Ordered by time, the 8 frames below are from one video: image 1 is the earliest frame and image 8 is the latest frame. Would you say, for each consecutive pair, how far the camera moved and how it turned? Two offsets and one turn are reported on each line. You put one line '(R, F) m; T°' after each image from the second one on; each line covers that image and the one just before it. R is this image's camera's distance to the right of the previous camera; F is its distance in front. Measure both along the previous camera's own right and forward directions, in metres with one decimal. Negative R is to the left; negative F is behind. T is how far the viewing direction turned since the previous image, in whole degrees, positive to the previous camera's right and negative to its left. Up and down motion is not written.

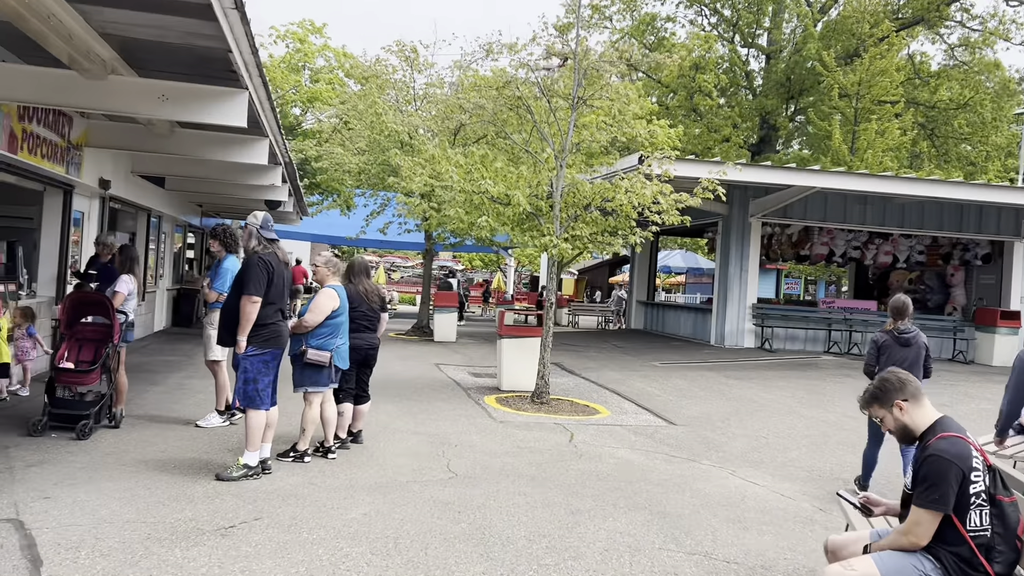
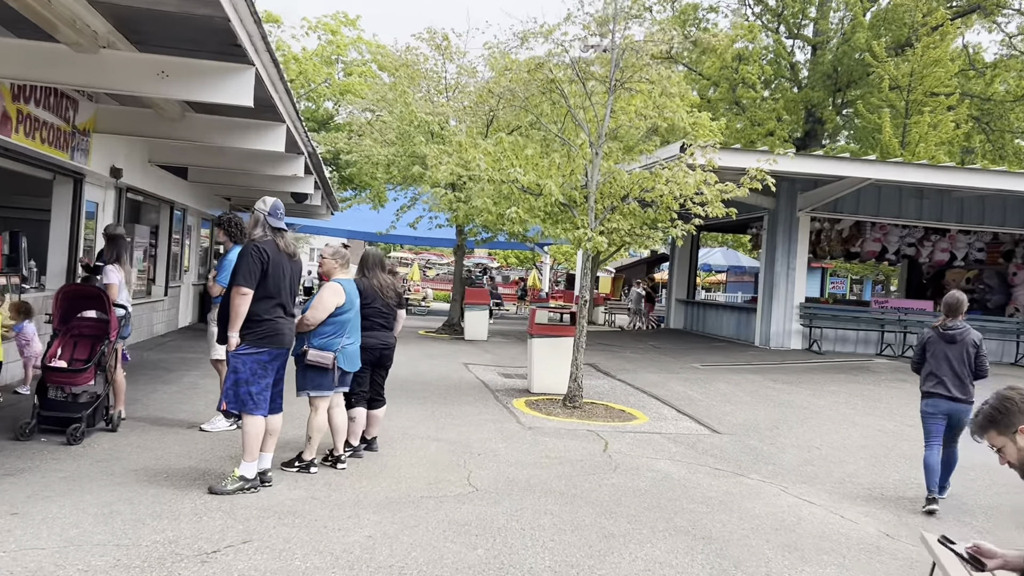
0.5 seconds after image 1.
(+0.1, +0.7) m; -2°
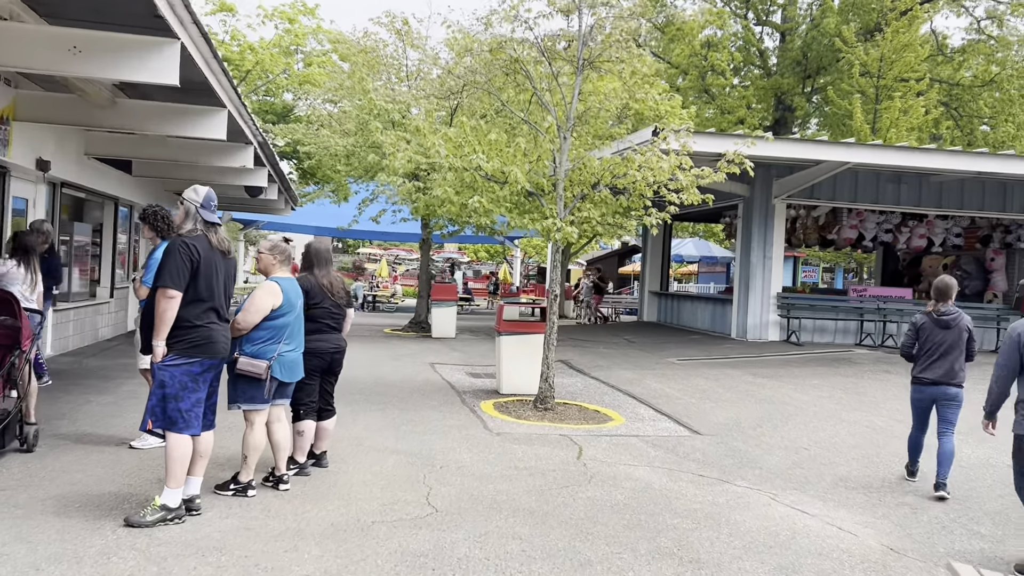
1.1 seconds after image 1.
(+0.1, +0.6) m; +2°
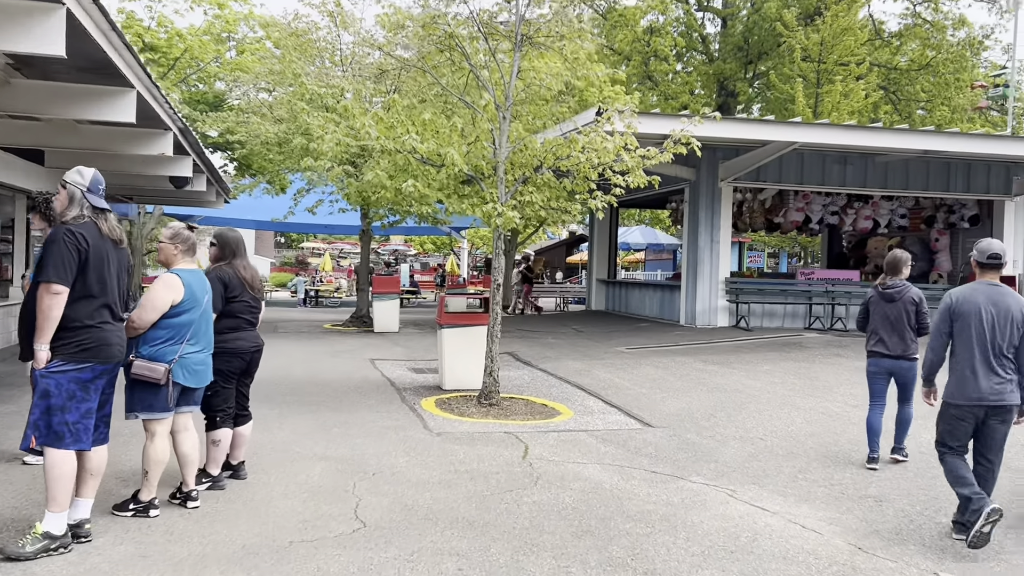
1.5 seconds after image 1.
(+0.1, +0.5) m; +3°
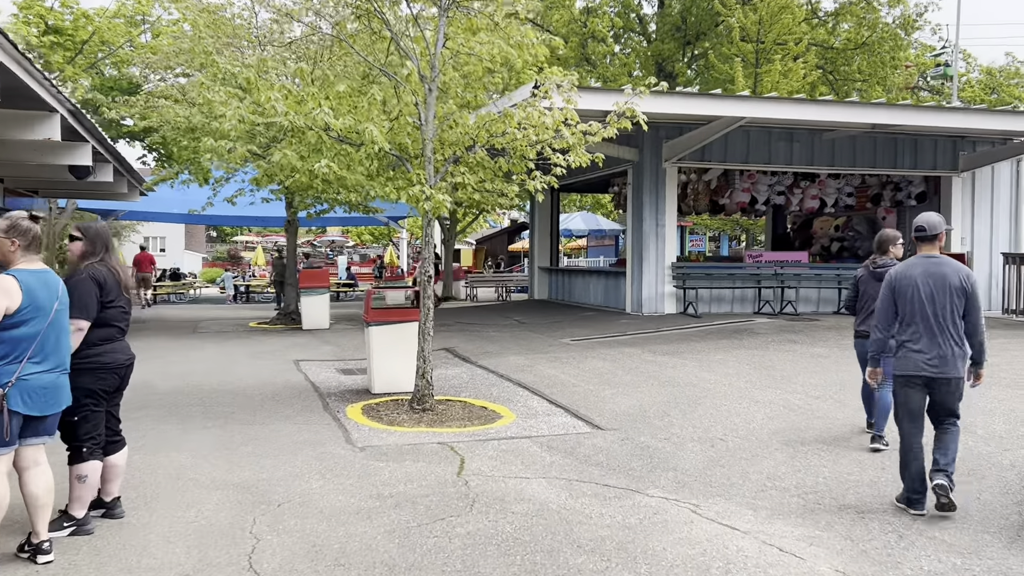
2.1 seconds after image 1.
(+0.1, +0.8) m; +4°
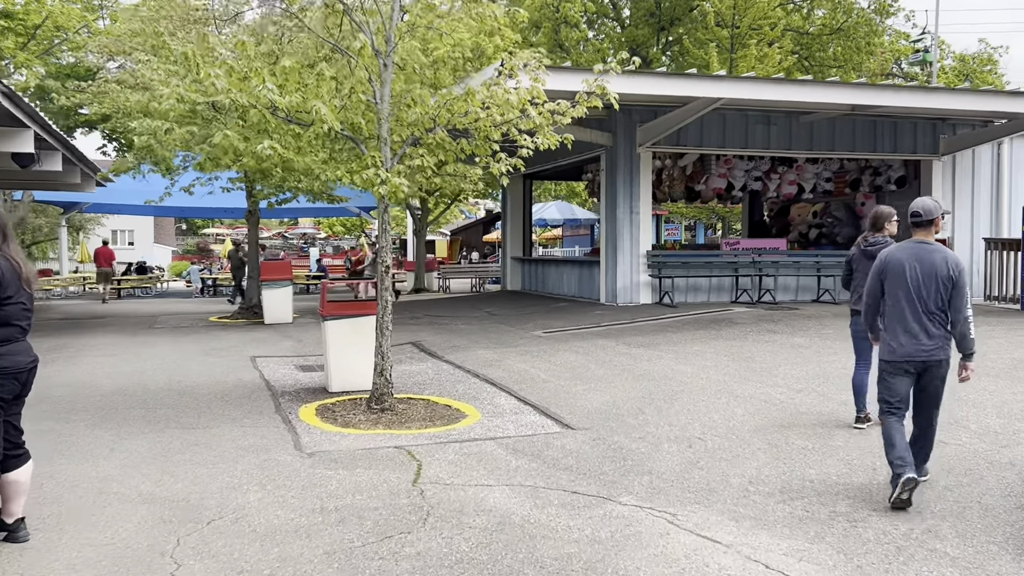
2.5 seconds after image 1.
(+0.1, +0.5) m; +1°
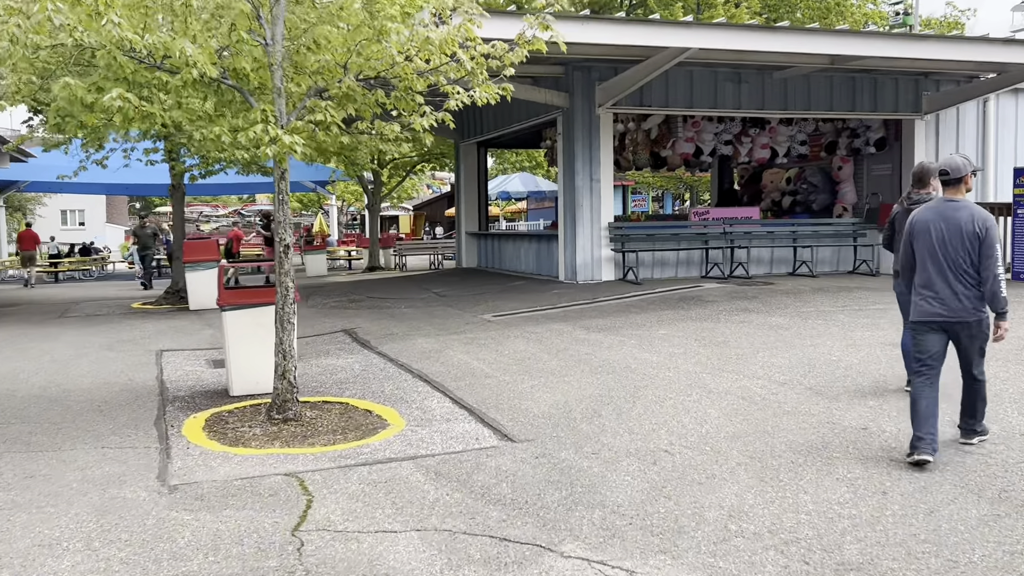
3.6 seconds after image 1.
(+0.3, +1.3) m; +2°
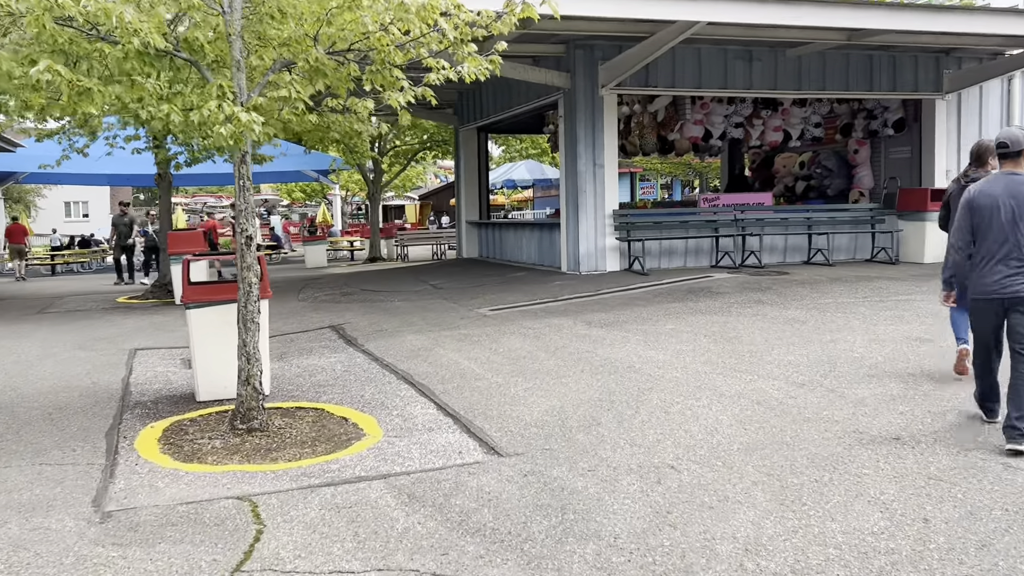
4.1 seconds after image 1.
(+0.1, +0.6) m; -1°
